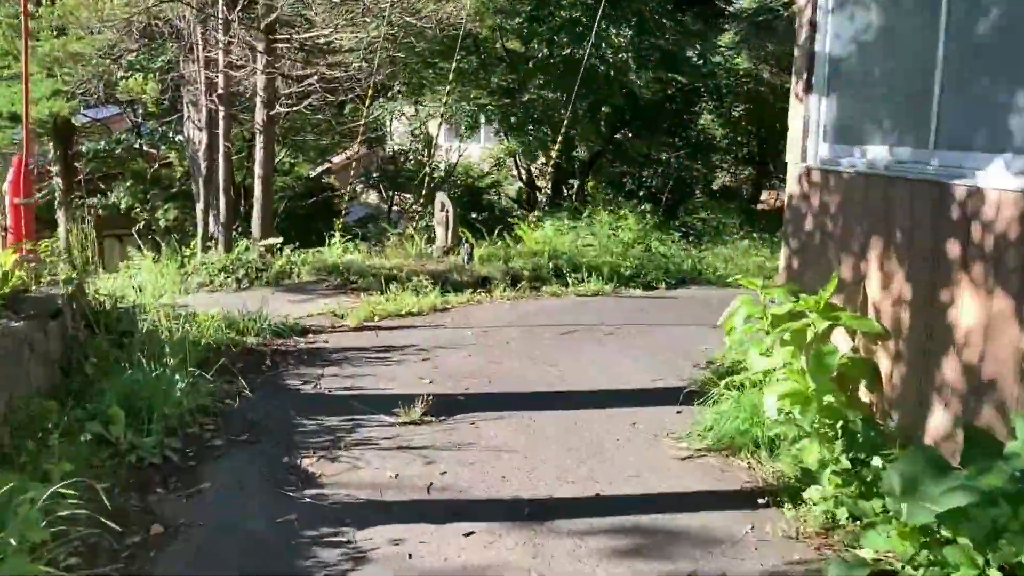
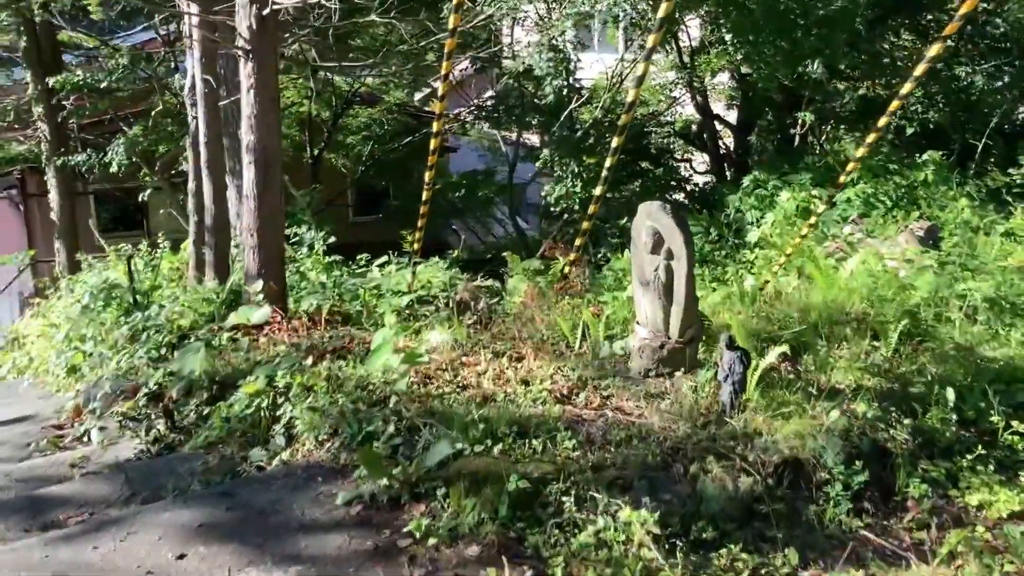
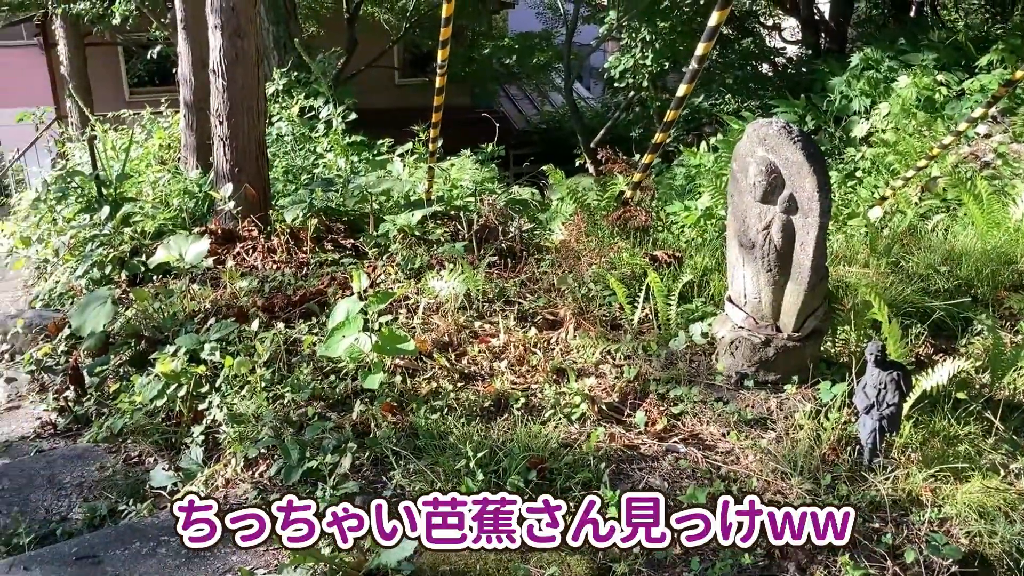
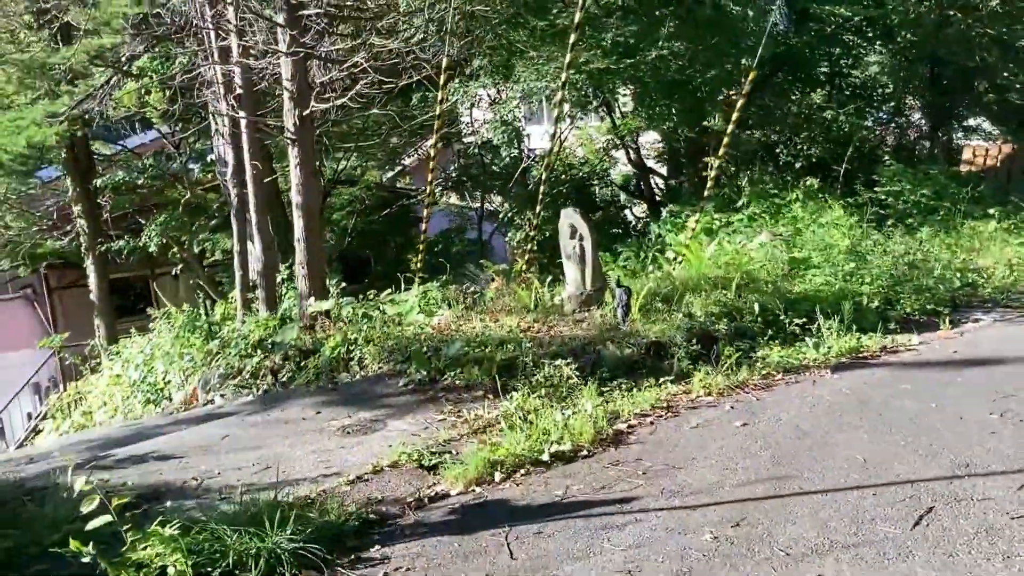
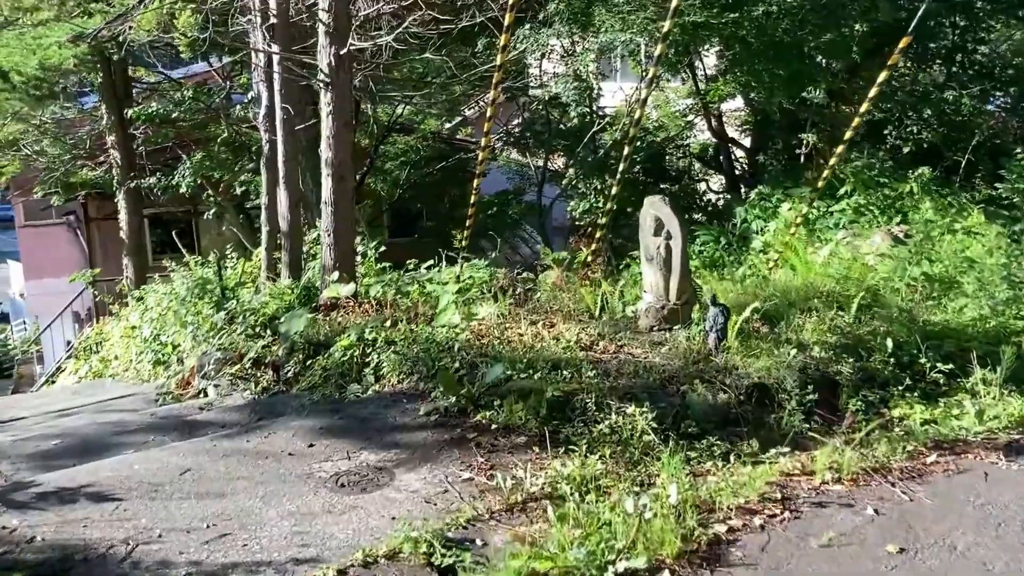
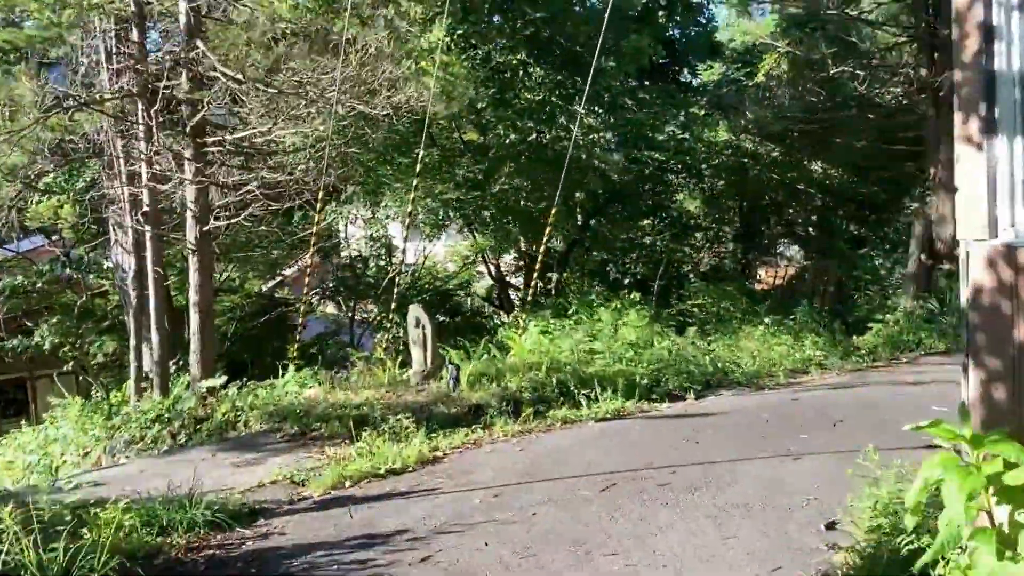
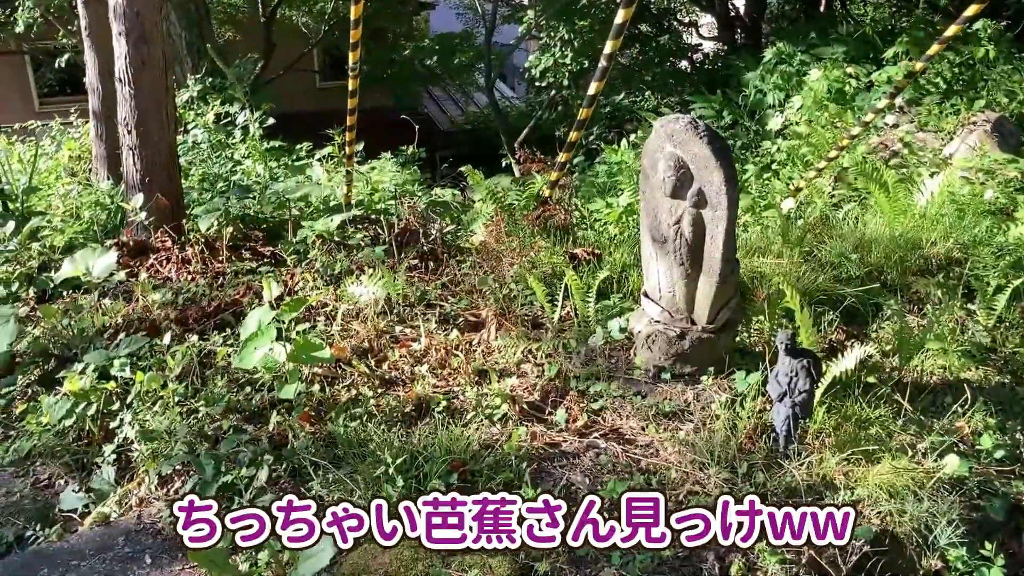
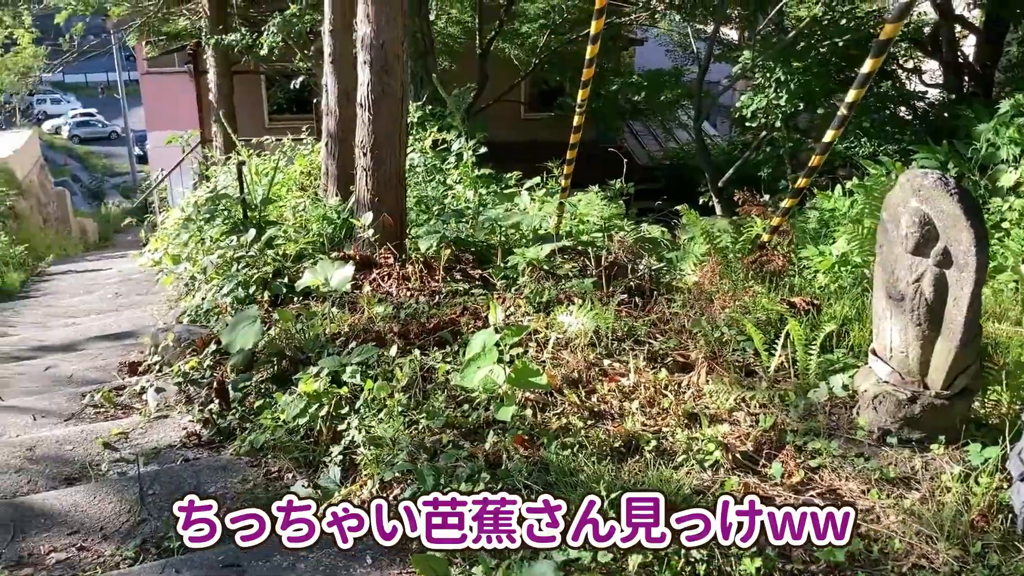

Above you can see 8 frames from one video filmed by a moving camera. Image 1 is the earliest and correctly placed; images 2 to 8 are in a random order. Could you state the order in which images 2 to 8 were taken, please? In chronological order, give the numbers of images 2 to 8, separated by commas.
6, 4, 5, 2, 7, 3, 8
